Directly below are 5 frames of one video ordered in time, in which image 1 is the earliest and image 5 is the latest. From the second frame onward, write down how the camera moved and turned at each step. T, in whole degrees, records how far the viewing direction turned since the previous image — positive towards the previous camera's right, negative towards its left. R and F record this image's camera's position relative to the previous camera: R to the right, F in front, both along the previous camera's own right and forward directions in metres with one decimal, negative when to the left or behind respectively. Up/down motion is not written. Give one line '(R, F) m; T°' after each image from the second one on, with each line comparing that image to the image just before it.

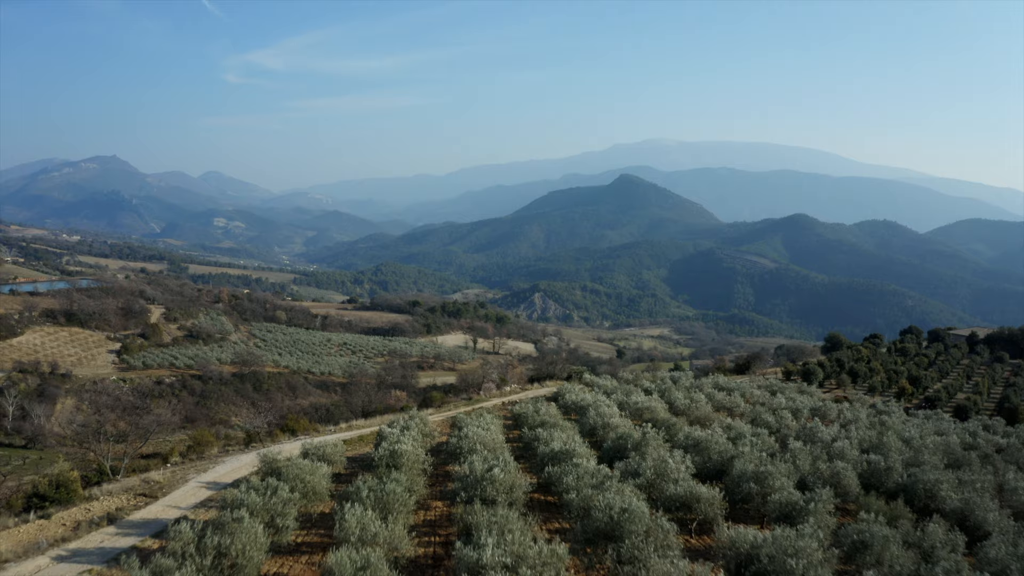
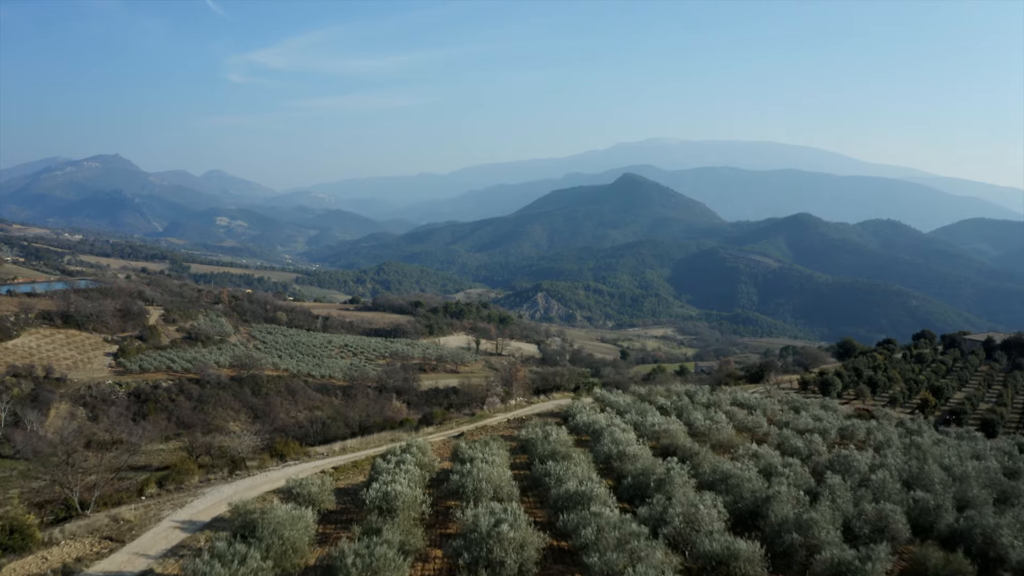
(-0.1, +0.6) m; 0°
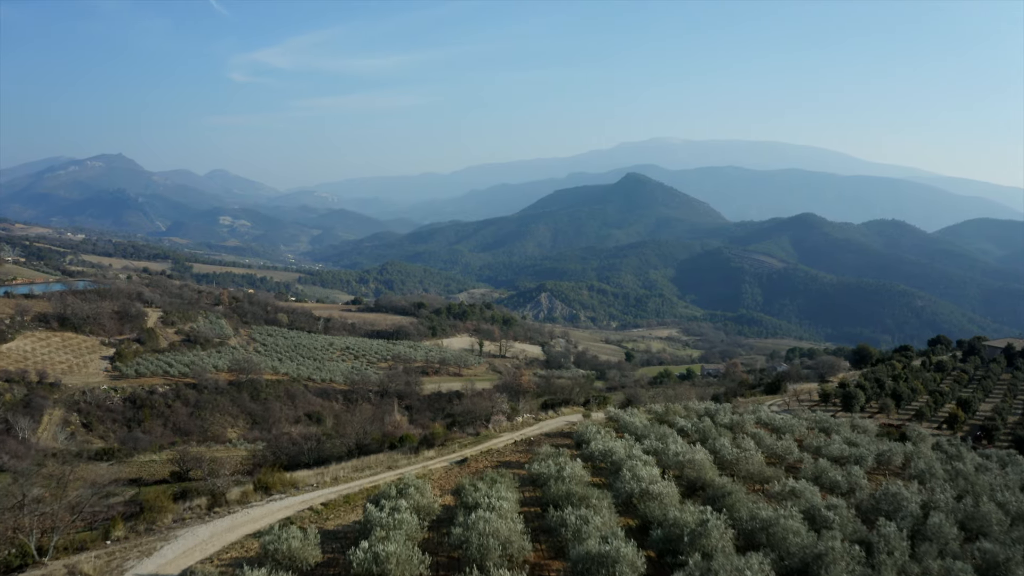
(-0.1, +0.7) m; 0°
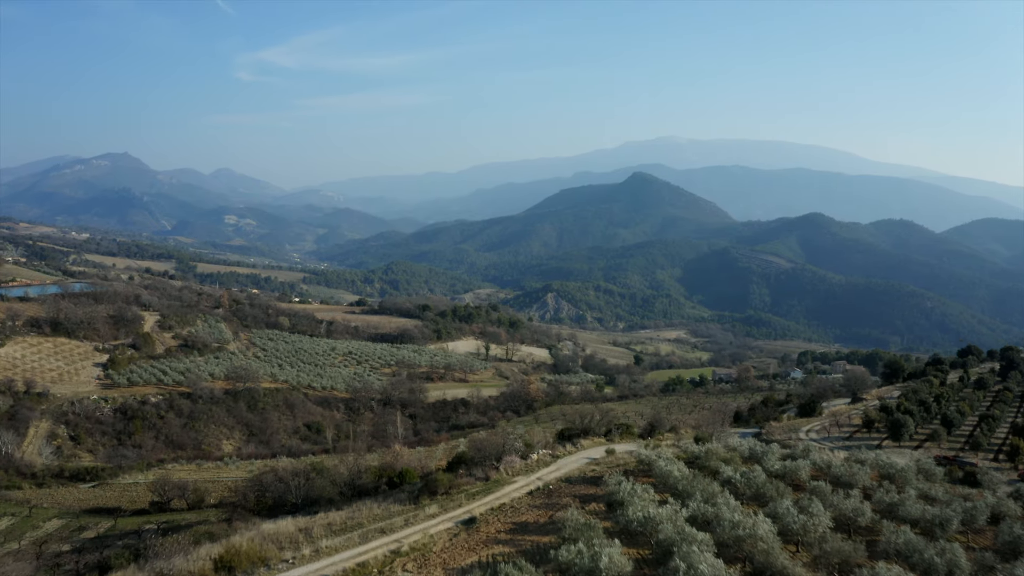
(-0.2, +1.3) m; -1°
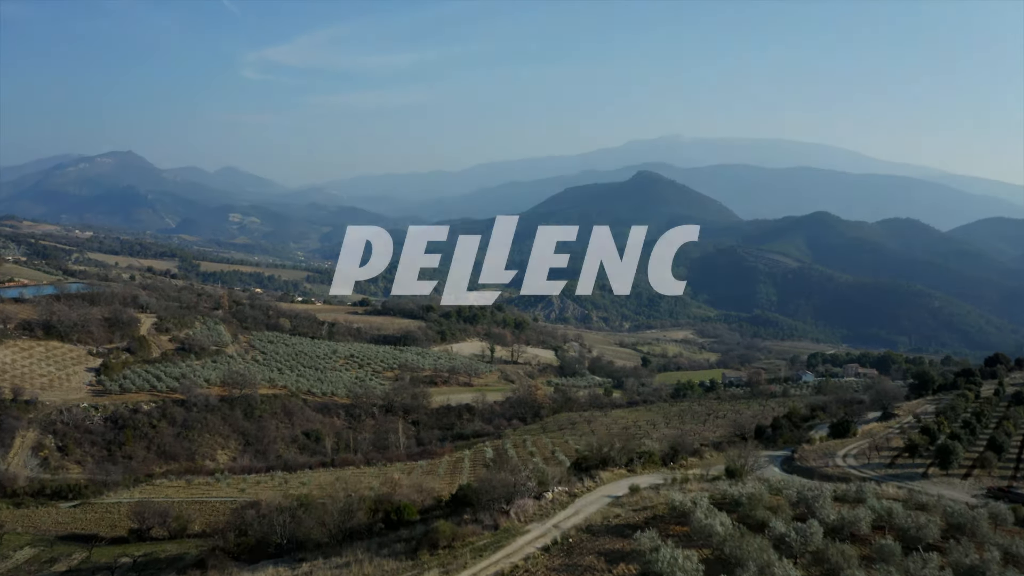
(-0.1, +1.1) m; 0°
